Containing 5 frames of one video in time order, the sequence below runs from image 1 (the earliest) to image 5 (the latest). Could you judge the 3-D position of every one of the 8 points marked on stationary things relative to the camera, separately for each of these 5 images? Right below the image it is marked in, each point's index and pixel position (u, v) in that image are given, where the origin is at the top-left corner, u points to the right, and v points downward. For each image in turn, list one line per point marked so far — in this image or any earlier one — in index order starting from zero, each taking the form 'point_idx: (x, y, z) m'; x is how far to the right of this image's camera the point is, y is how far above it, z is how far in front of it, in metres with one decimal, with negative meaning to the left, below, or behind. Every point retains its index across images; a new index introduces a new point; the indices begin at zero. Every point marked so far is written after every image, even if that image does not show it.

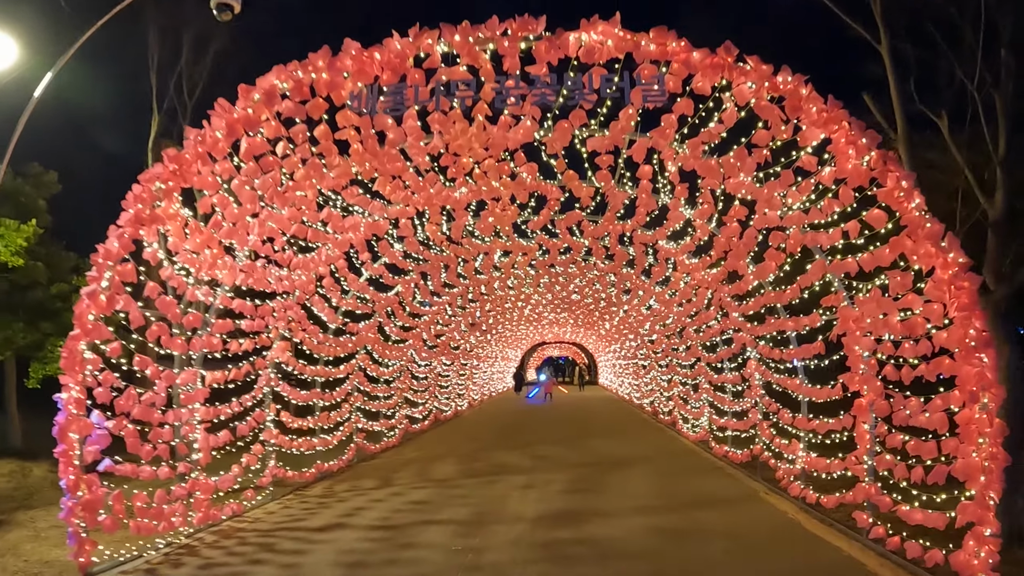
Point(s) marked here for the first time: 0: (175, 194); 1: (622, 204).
0: (-2.4, +0.7, +5.9) m
1: (+1.1, +0.8, +8.5) m
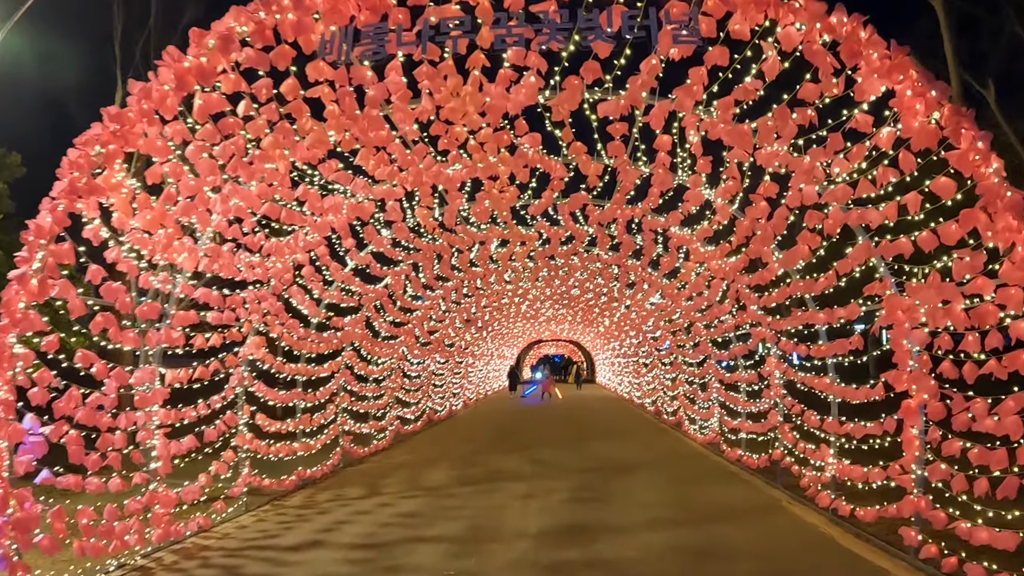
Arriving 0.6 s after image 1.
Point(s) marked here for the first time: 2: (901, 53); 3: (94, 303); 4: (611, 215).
0: (-2.4, +0.8, +5.0) m
1: (+1.1, +0.9, +7.6) m
2: (+2.0, +1.2, +4.4) m
3: (-2.8, -0.1, +5.6) m
4: (+1.0, +0.8, +8.7) m
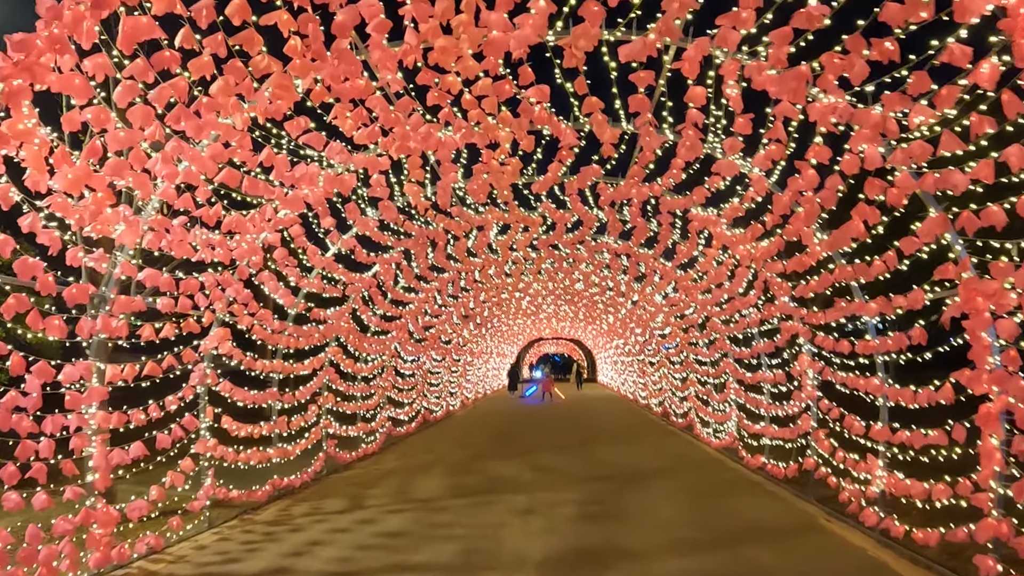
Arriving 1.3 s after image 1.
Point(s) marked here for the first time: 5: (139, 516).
0: (-2.4, +0.9, +4.0) m
1: (+1.1, +1.1, +6.6) m
2: (+2.0, +1.3, +3.4) m
3: (-2.8, 0.0, +4.6) m
4: (+1.0, +0.9, +7.7) m
5: (-2.7, -1.7, +6.1) m
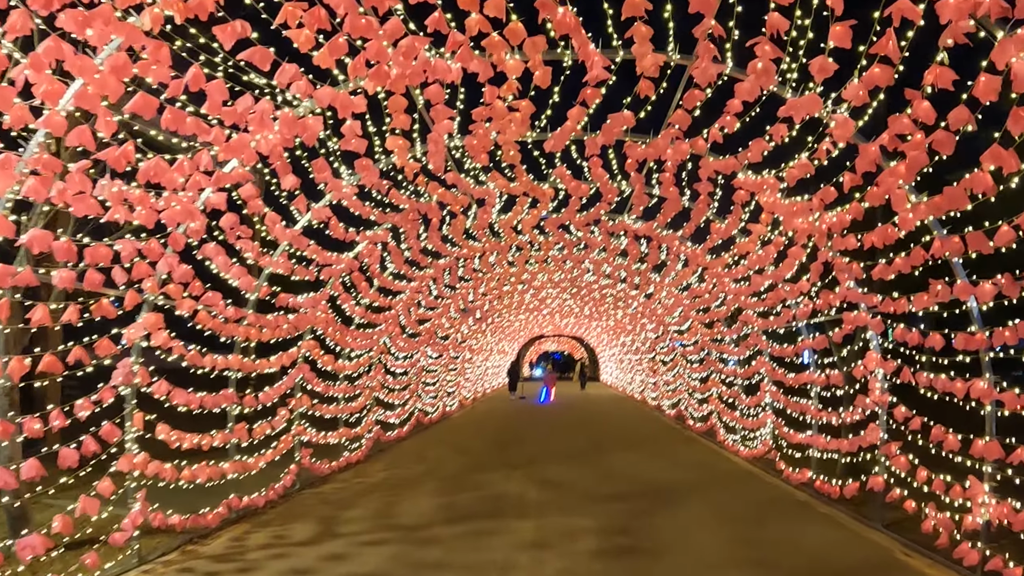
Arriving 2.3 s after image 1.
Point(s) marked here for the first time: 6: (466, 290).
0: (-2.3, +1.1, +2.6) m
1: (+1.2, +1.2, +5.2) m
2: (+2.1, +1.5, +1.9) m
3: (-2.7, +0.2, +3.1) m
4: (+1.1, +1.0, +6.2) m
5: (-2.7, -1.5, +4.6) m
6: (-0.7, 0.0, +13.2) m
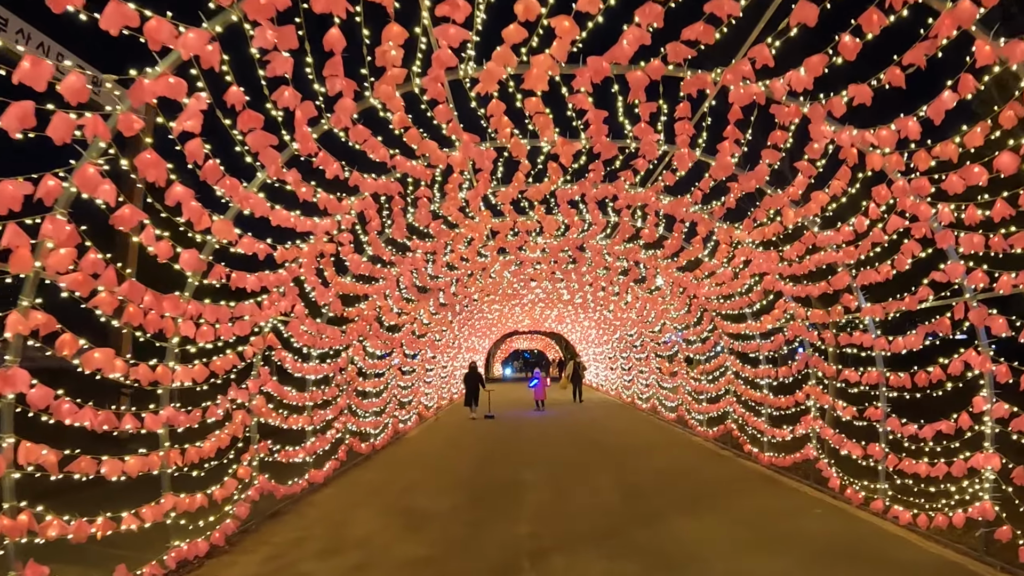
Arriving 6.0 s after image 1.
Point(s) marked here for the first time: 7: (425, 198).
0: (-2.0, +1.5, -2.2) m
1: (+1.3, +1.7, +0.5) m
2: (+2.4, +1.9, -2.7) m
3: (-2.4, +0.6, -1.7) m
4: (+1.2, +1.5, +1.5) m
5: (-2.5, -1.1, -0.2) m
6: (-0.9, +0.4, +8.4) m
7: (-0.7, +0.8, +6.9) m
